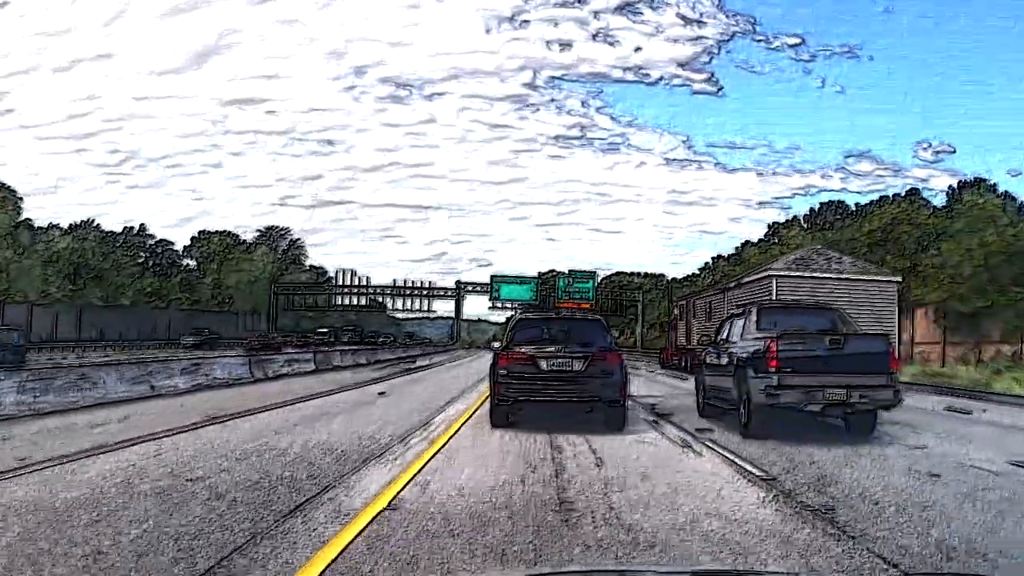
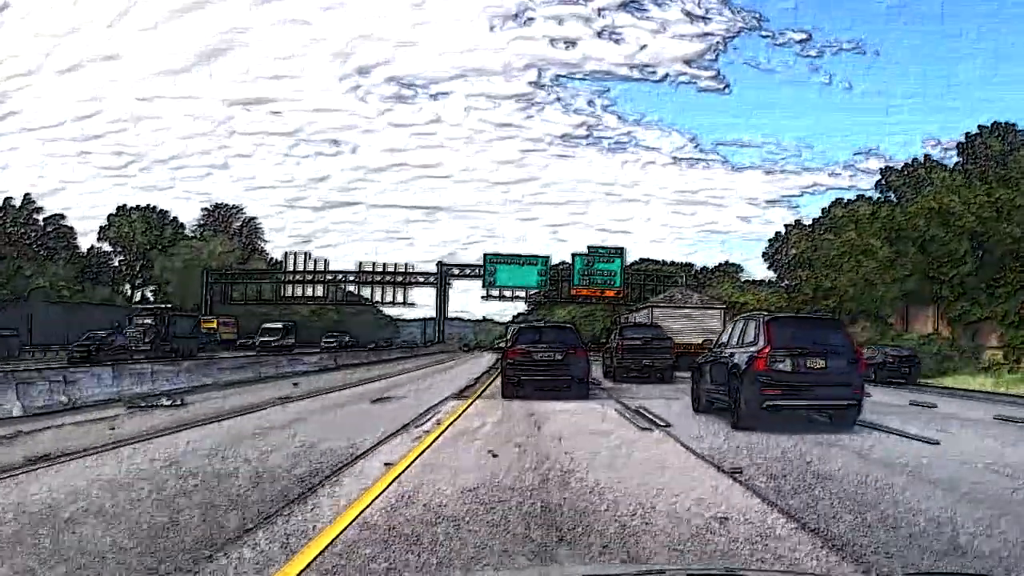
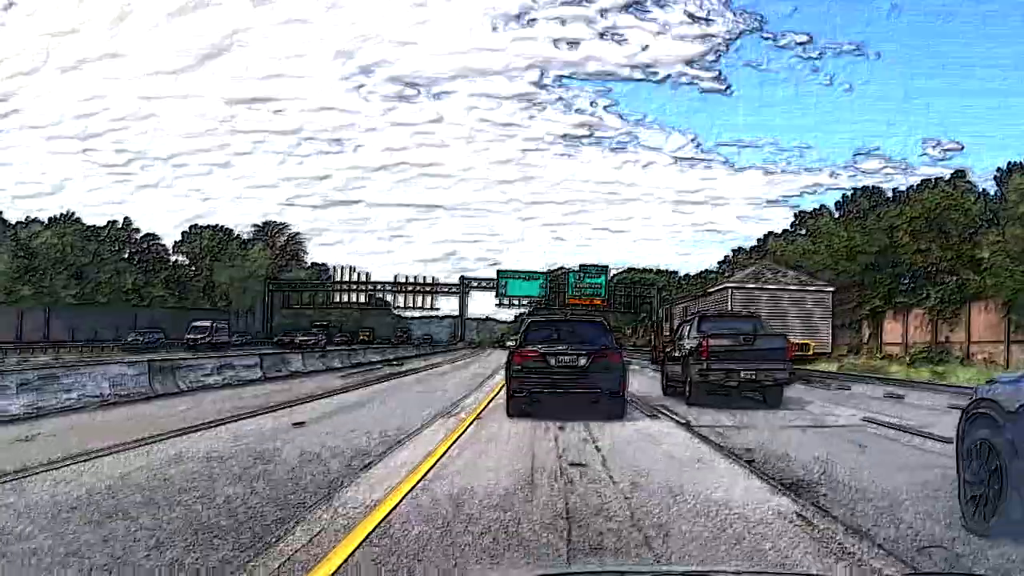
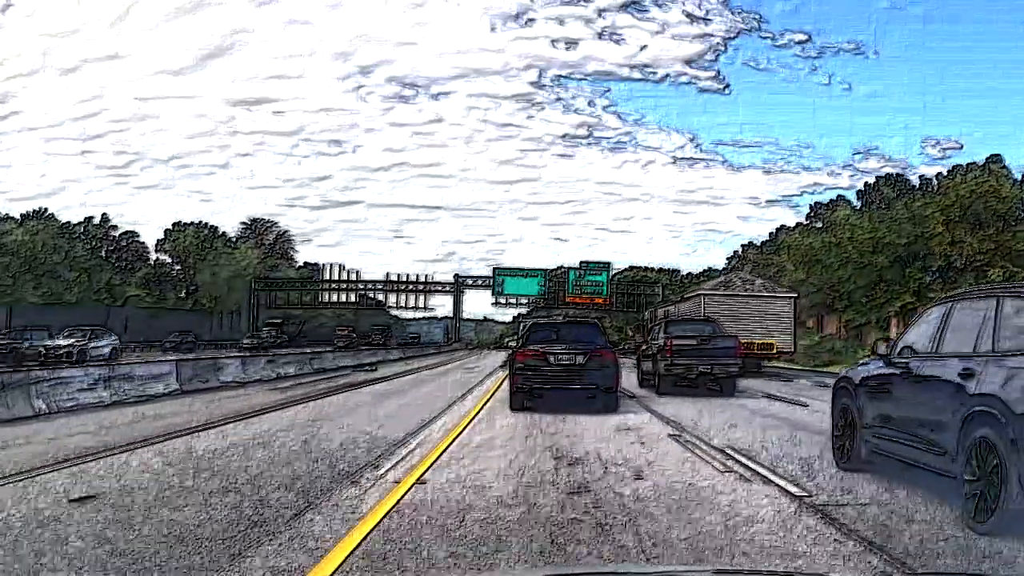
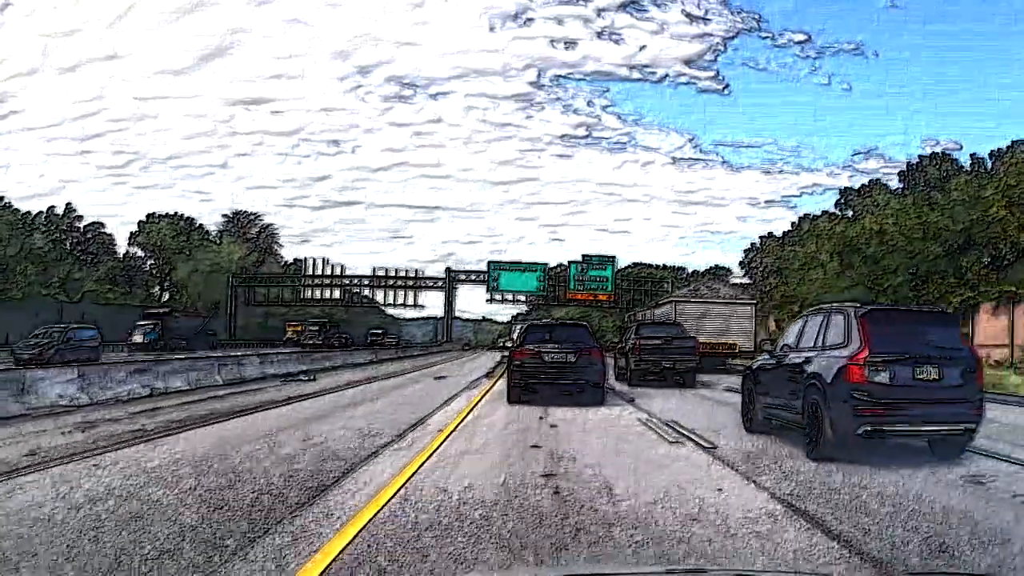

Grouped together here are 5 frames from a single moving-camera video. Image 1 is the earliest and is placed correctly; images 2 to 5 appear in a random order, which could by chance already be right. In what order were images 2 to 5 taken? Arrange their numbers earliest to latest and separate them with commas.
3, 4, 5, 2
